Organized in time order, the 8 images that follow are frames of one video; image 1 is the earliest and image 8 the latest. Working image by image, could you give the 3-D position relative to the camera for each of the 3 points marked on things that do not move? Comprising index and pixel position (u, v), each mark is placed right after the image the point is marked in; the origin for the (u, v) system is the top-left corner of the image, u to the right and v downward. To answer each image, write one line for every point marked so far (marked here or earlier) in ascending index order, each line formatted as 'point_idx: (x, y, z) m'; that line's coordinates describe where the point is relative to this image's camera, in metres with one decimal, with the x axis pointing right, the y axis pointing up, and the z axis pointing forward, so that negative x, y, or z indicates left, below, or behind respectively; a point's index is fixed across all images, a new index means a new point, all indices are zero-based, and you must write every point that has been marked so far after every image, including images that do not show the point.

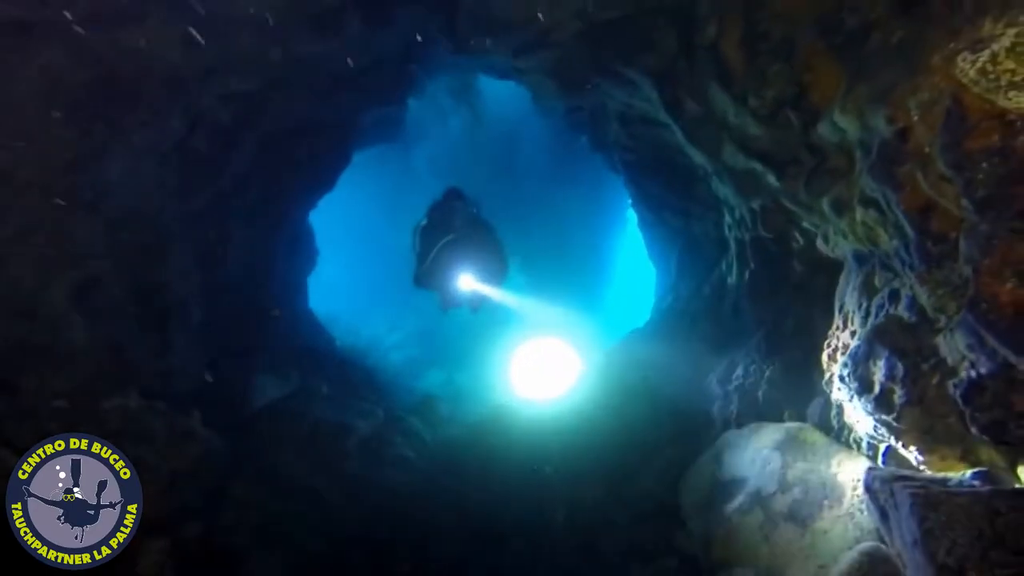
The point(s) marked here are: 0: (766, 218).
0: (+1.8, +0.5, +5.4) m
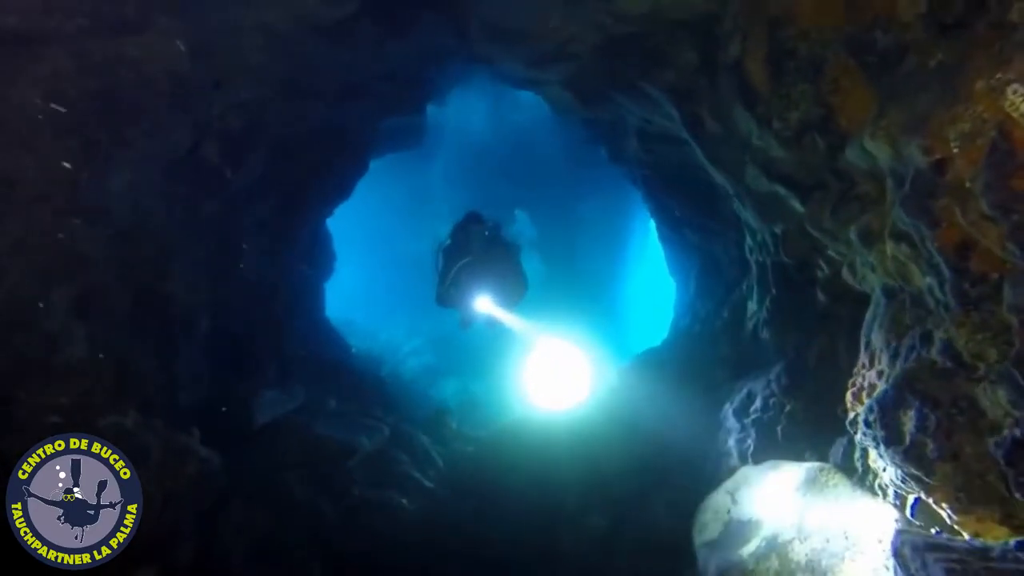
0: (+1.9, +0.3, +5.2) m
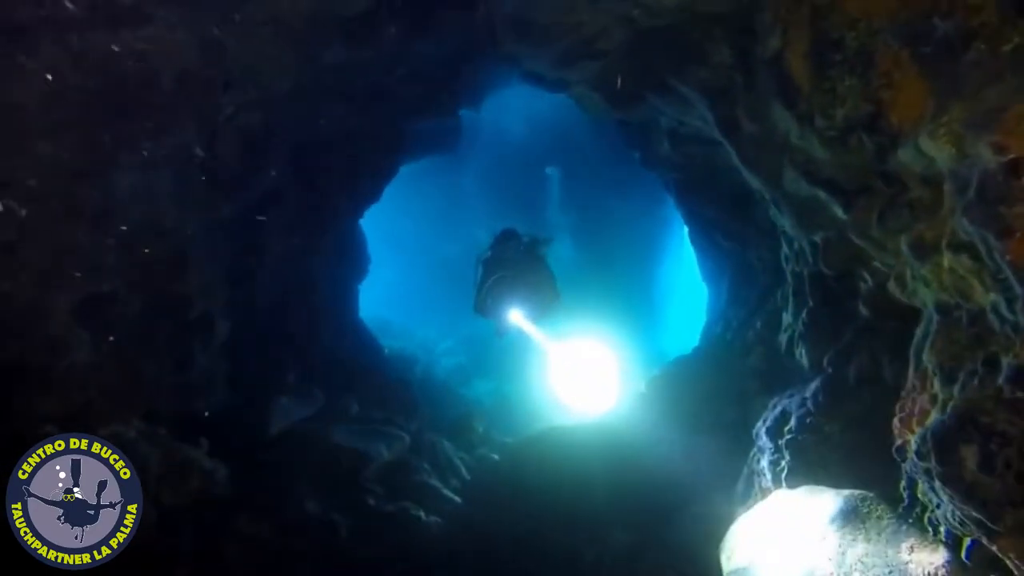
0: (+2.0, +0.2, +4.8) m
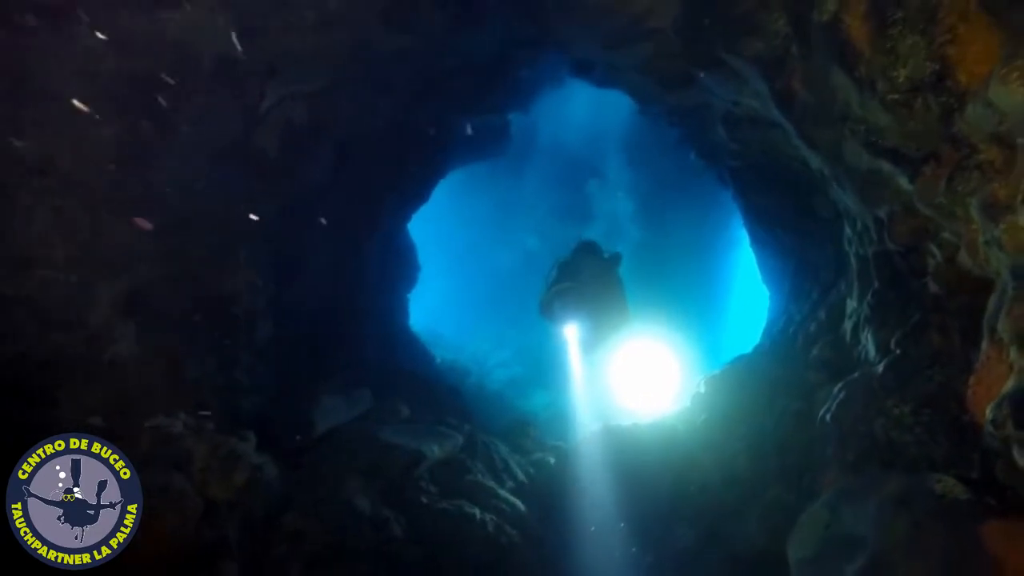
0: (+2.3, +0.4, +4.6) m
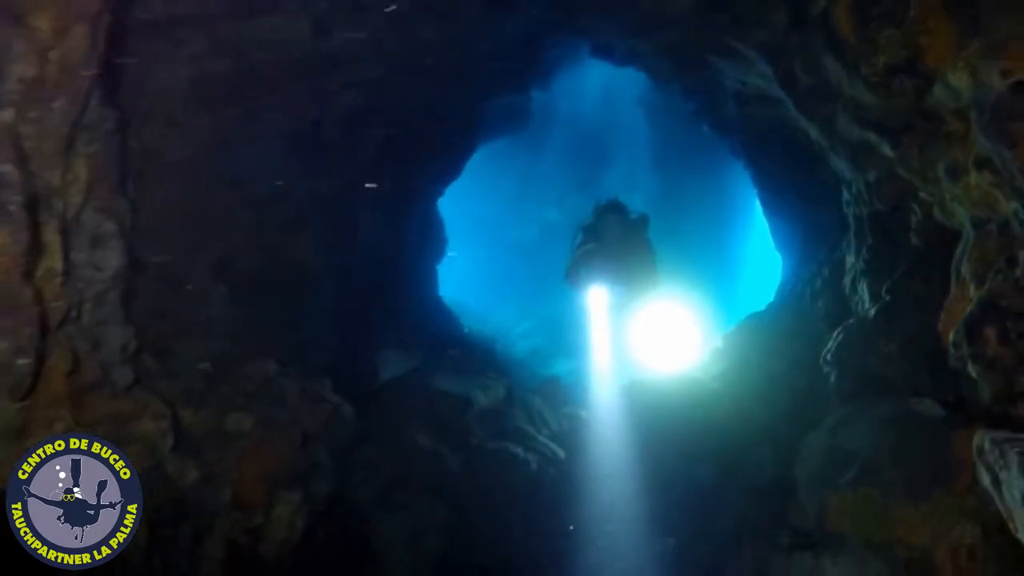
0: (+2.6, +0.7, +5.3) m
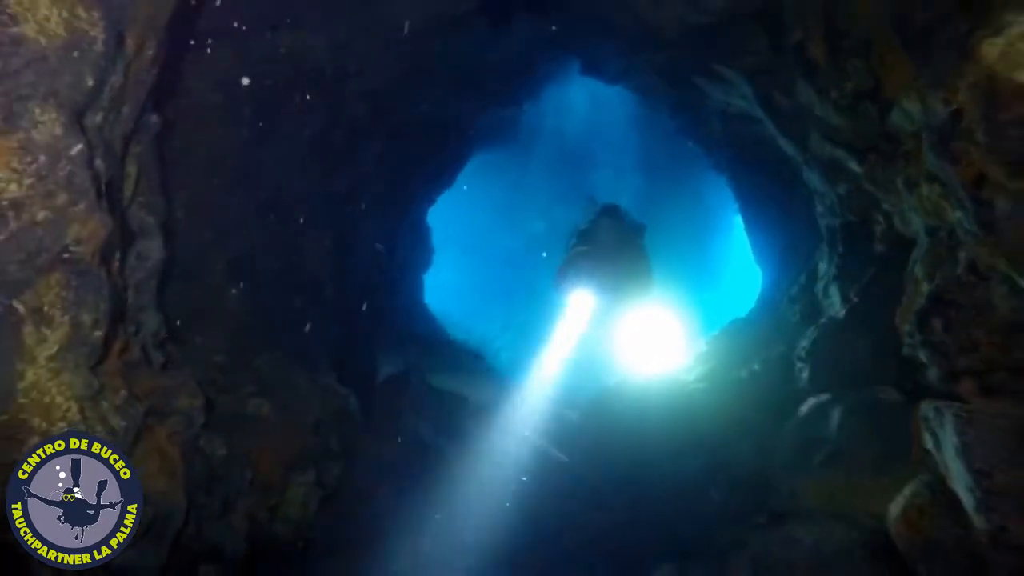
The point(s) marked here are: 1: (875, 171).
0: (+2.6, +0.7, +5.8) m
1: (+2.4, +0.8, +5.1) m
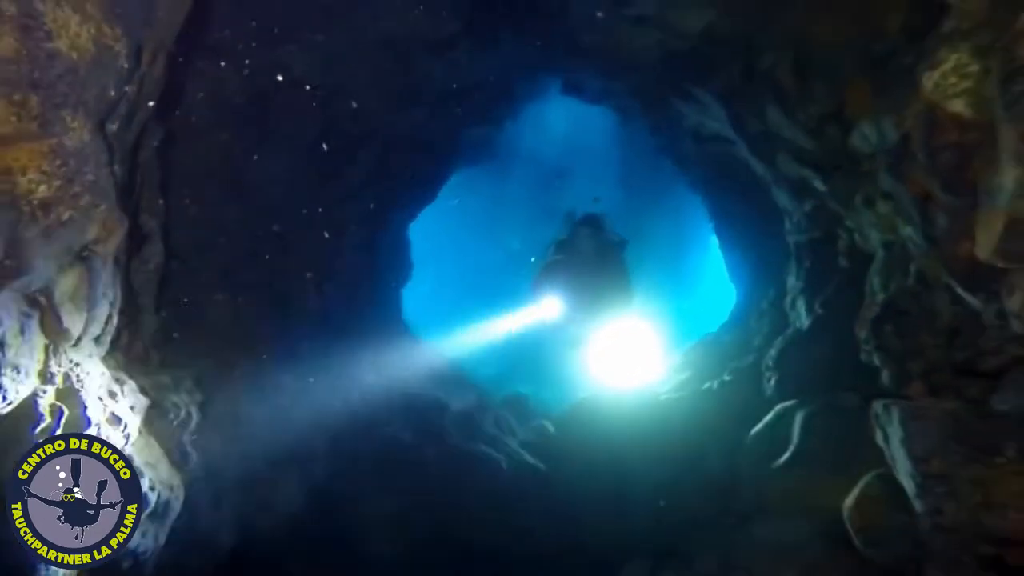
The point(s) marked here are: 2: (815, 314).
0: (+2.5, +0.6, +6.1) m
1: (+2.3, +0.7, +5.4) m
2: (+2.6, -0.2, +6.3) m
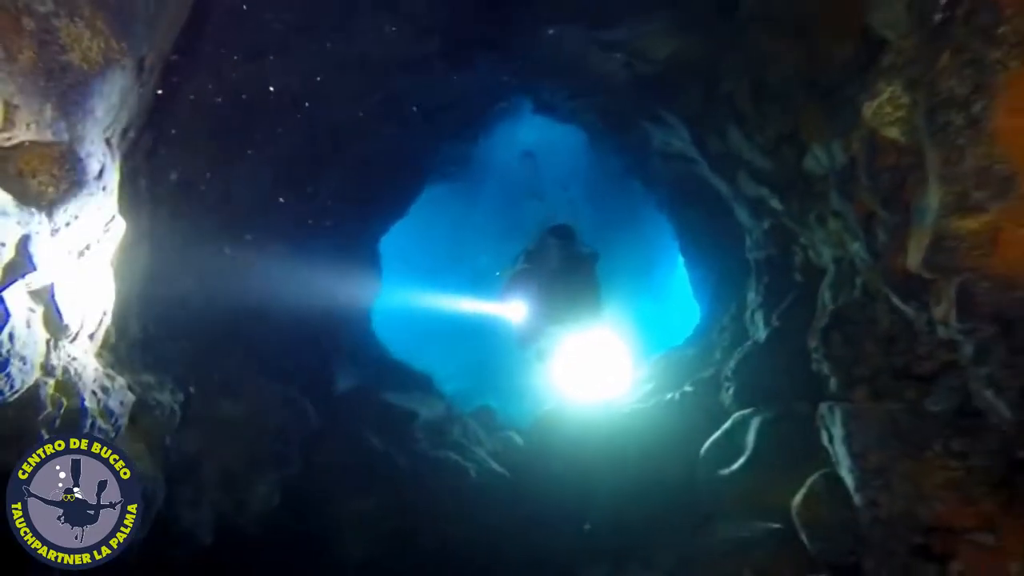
0: (+2.3, +0.4, +6.5) m
1: (+2.1, +0.6, +5.8) m
2: (+2.3, -0.3, +6.6) m
